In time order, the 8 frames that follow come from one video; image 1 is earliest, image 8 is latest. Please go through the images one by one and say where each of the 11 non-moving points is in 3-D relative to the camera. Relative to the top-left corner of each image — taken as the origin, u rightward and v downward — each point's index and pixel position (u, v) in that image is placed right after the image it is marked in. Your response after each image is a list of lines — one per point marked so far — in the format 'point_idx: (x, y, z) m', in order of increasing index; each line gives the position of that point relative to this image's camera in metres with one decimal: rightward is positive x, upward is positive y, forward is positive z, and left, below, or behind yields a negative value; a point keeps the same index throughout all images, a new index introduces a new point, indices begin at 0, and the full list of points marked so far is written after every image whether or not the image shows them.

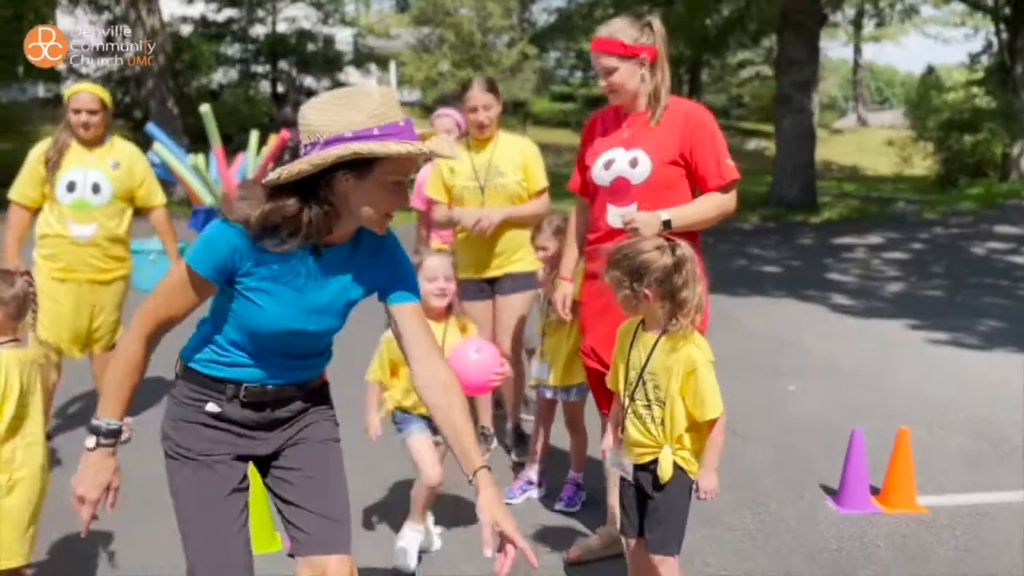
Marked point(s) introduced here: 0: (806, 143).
0: (+6.1, +3.0, +18.5) m
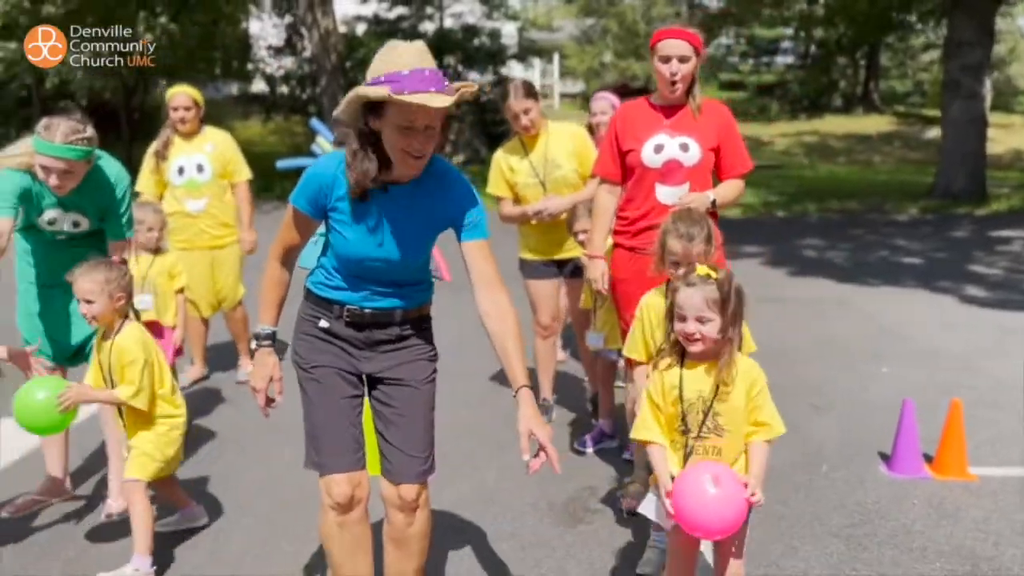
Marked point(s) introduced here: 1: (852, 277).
0: (+9.0, +3.1, +17.8) m
1: (+4.6, +0.2, +12.3) m
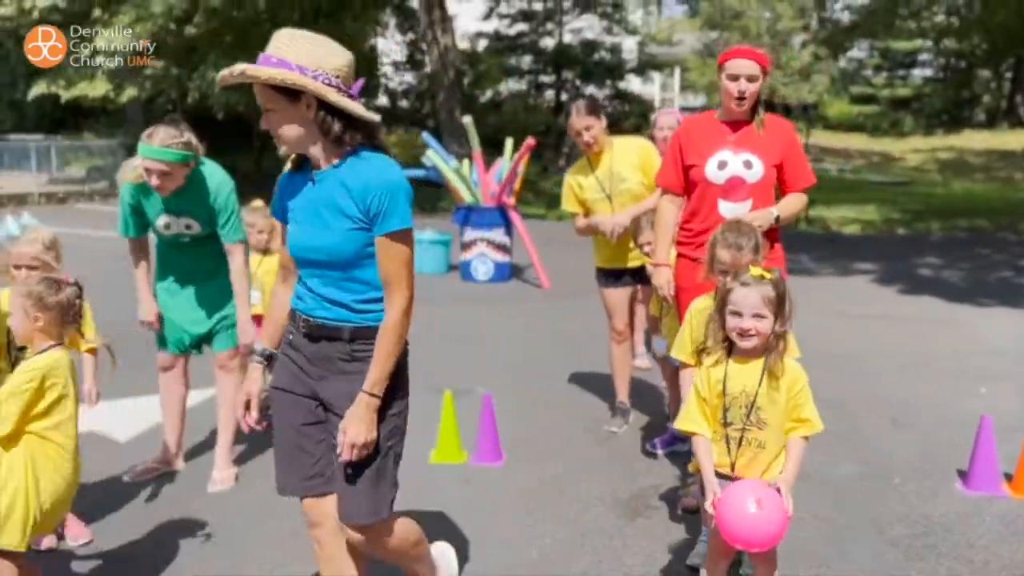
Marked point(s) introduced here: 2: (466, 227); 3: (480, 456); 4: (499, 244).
0: (+11.1, +2.6, +16.8) m
1: (+6.0, -0.1, +11.9) m
2: (-0.6, +0.7, +11.0) m
3: (-0.2, -0.9, +4.8) m
4: (-0.2, +0.5, +10.9) m
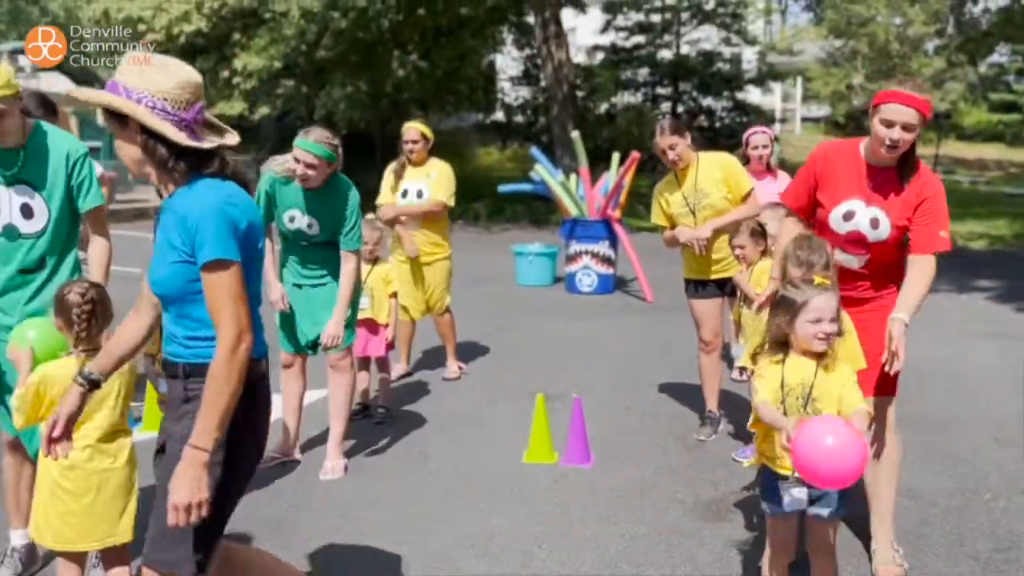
0: (+13.1, +2.3, +15.7) m
1: (+7.3, -0.3, +11.4) m
2: (+0.8, +0.6, +11.3) m
3: (+0.3, -1.0, +5.1) m
4: (+1.1, +0.4, +11.2) m
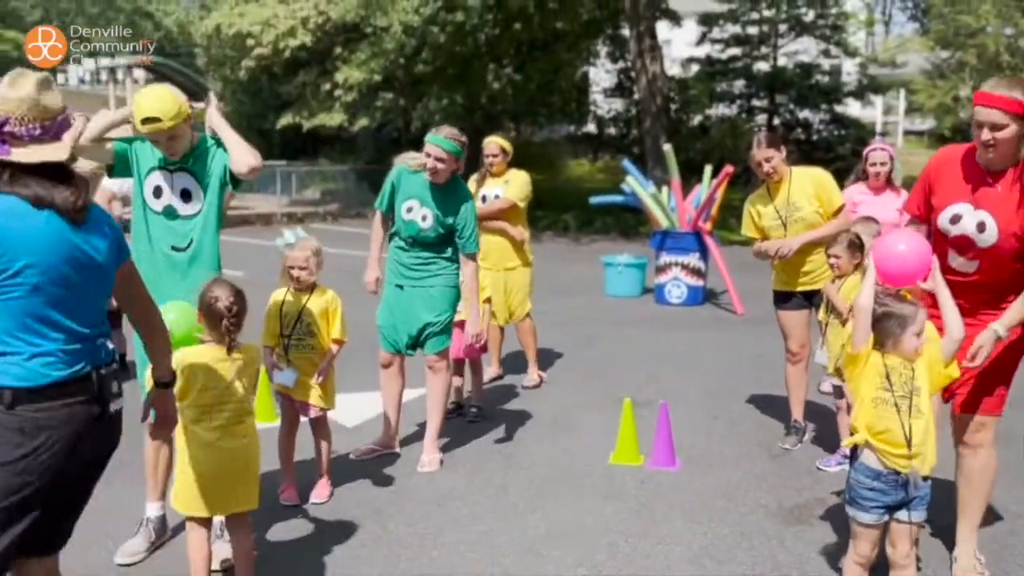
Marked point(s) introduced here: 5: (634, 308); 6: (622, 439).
0: (+14.6, +1.8, +14.6) m
1: (+8.4, -0.6, +10.9) m
2: (+1.9, +0.5, +11.4) m
3: (+0.8, -1.0, +5.2) m
4: (+2.3, +0.3, +11.3) m
5: (+1.6, -0.2, +11.3) m
6: (+0.6, -0.9, +5.3) m
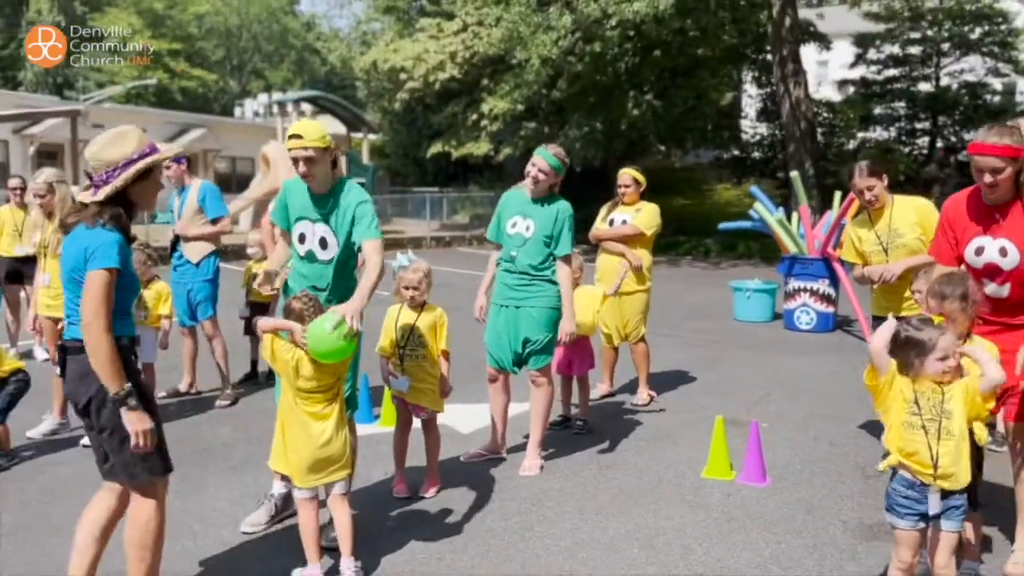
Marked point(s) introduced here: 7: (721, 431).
0: (+16.6, +1.2, +12.5) m
1: (+9.8, -1.0, +9.8) m
2: (+3.5, +0.1, +11.4) m
3: (+1.4, -1.1, +5.5) m
4: (+3.8, -0.1, +11.2) m
5: (+3.1, -0.6, +11.4) m
6: (+1.2, -1.0, +5.6) m
7: (+1.3, -0.9, +5.6) m
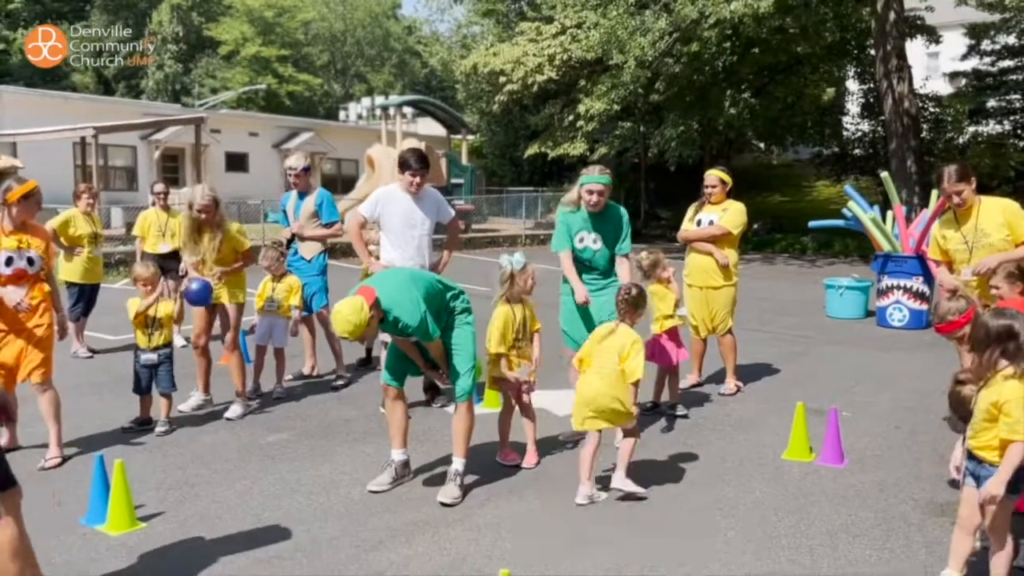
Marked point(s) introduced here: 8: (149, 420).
0: (+17.8, +1.2, +11.2) m
1: (+10.8, -1.0, +9.2) m
2: (+4.7, +0.2, +11.6) m
3: (+2.0, -1.1, +5.8) m
4: (+5.0, 0.0, +11.3) m
5: (+4.4, -0.5, +11.5) m
6: (+1.9, -1.0, +6.0) m
7: (+1.9, -0.8, +6.0) m
8: (-2.7, -1.0, +6.7) m
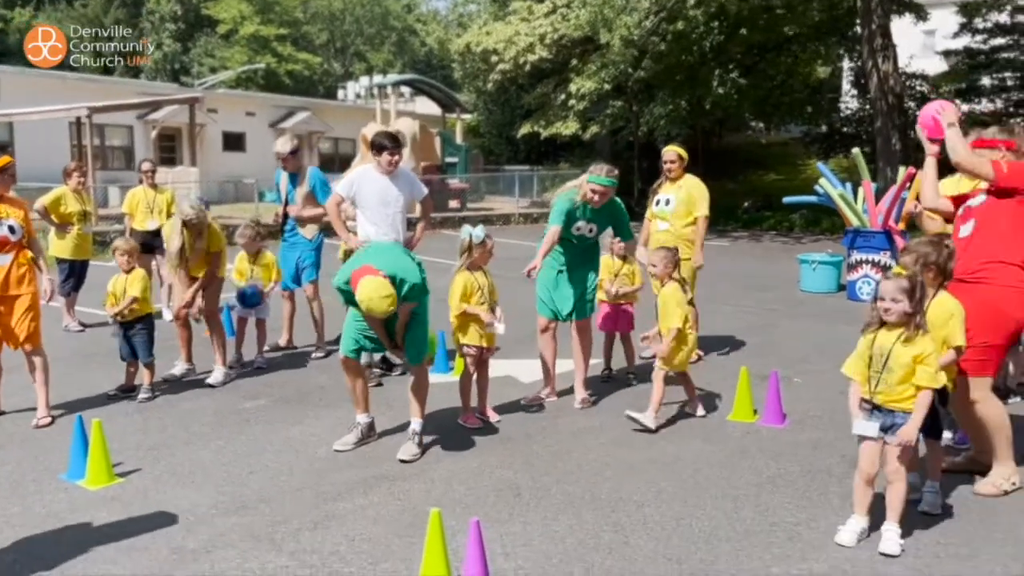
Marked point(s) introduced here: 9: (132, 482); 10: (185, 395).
0: (+17.6, +1.5, +11.5) m
1: (+10.6, -0.7, +9.6) m
2: (+4.5, +0.5, +11.9) m
3: (+1.7, -0.9, +6.2) m
4: (+4.8, +0.3, +11.6) m
5: (+4.1, -0.2, +11.9) m
6: (+1.6, -0.8, +6.3) m
7: (+1.6, -0.6, +6.3) m
8: (-3.0, -0.8, +7.1) m
9: (-2.2, -1.1, +5.3) m
10: (-2.6, -0.8, +7.1) m
